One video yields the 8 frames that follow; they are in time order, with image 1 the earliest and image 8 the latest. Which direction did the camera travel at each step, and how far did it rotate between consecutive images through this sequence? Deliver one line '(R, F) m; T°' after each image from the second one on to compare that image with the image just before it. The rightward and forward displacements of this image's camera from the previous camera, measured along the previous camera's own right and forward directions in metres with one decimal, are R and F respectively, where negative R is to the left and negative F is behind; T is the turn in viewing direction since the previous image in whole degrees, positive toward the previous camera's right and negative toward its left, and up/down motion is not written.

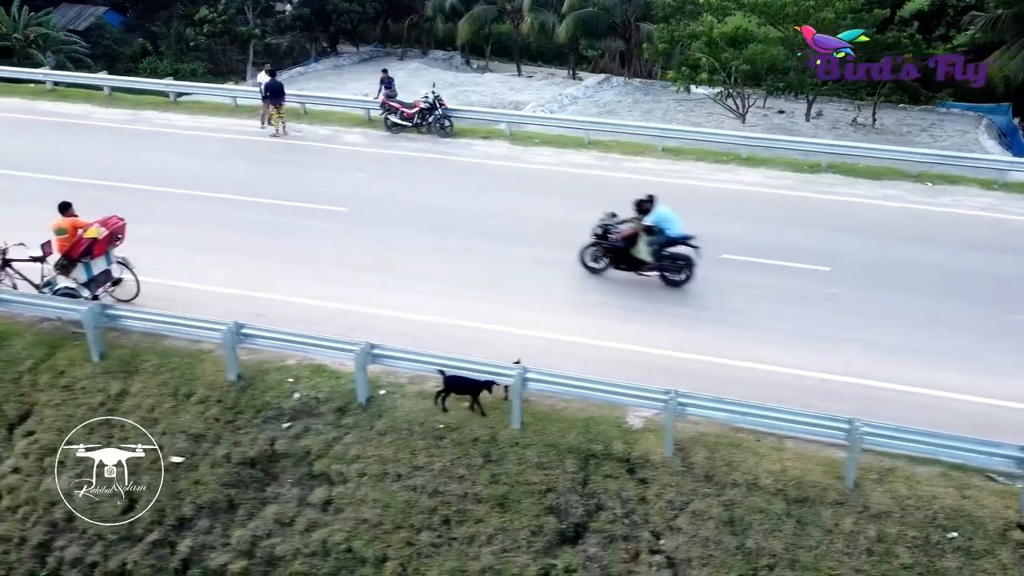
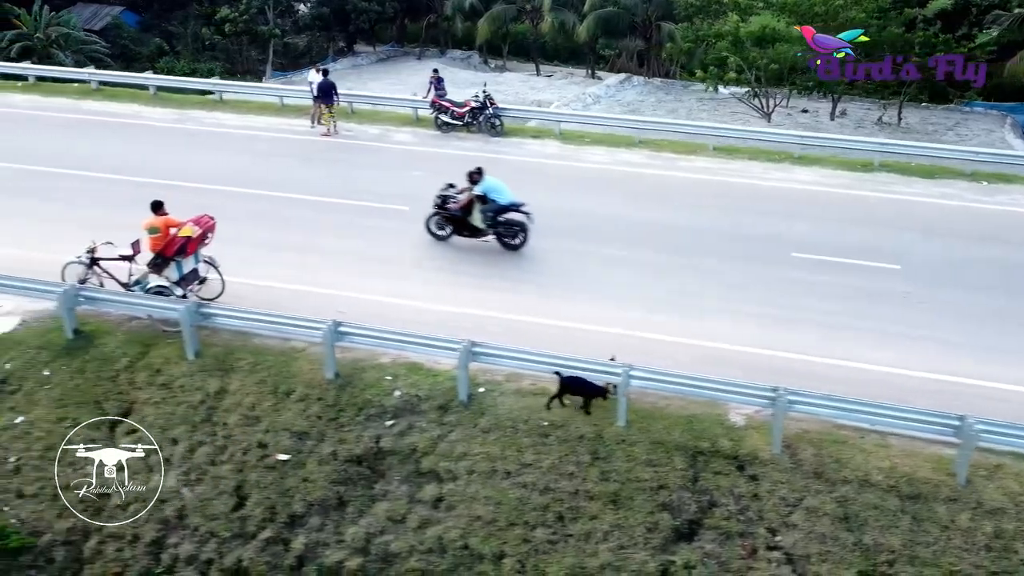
(-0.9, 0.0) m; 0°
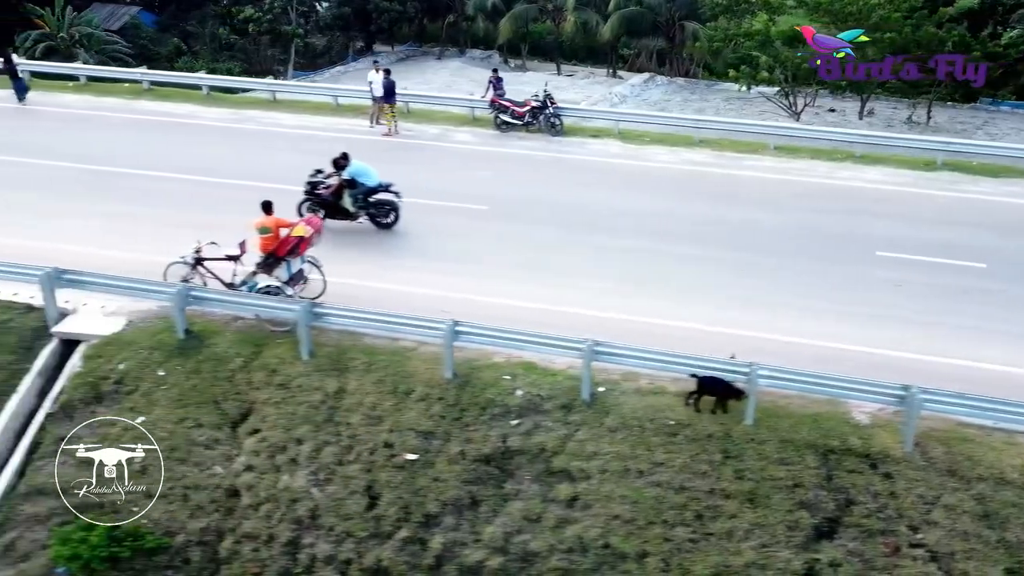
(-1.1, 0.0) m; 0°
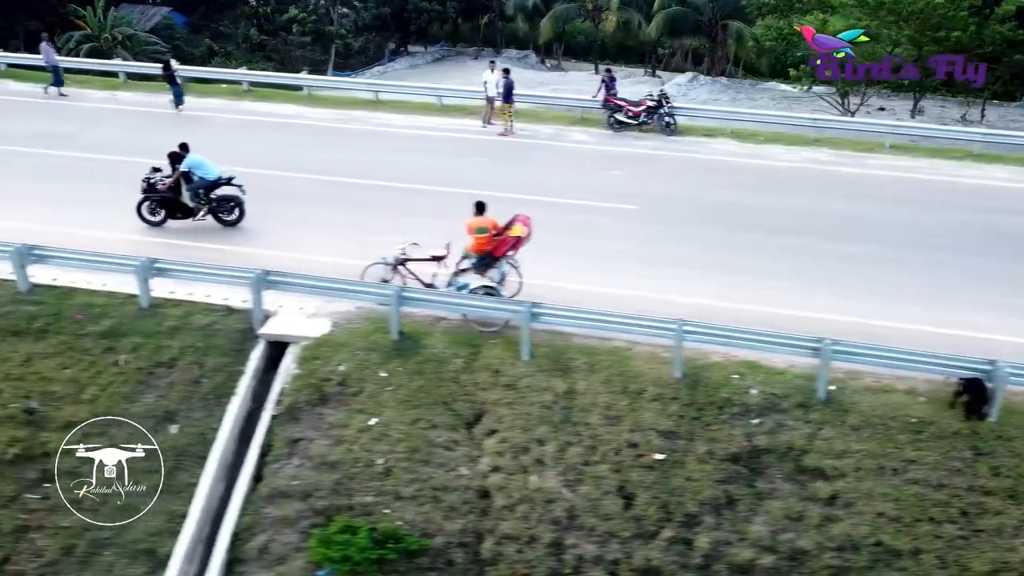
(-2.2, 0.0) m; +1°
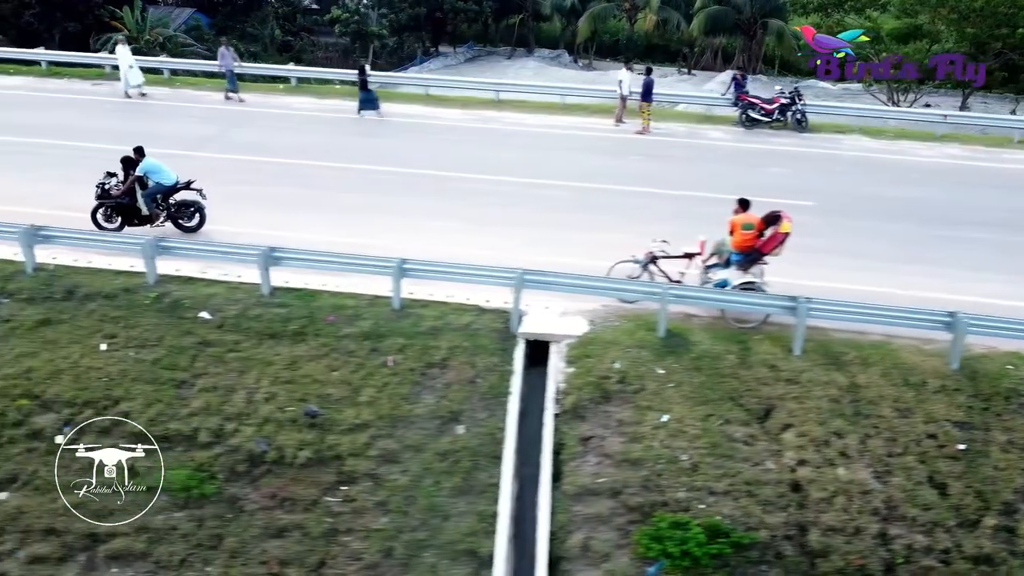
(-2.8, 0.0) m; +2°
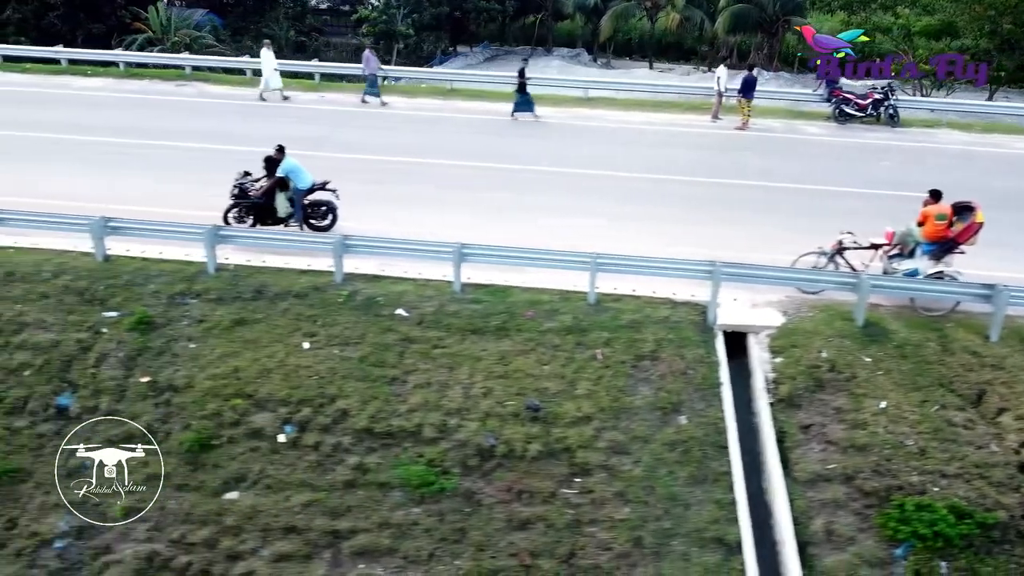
(-2.2, -0.1) m; +2°
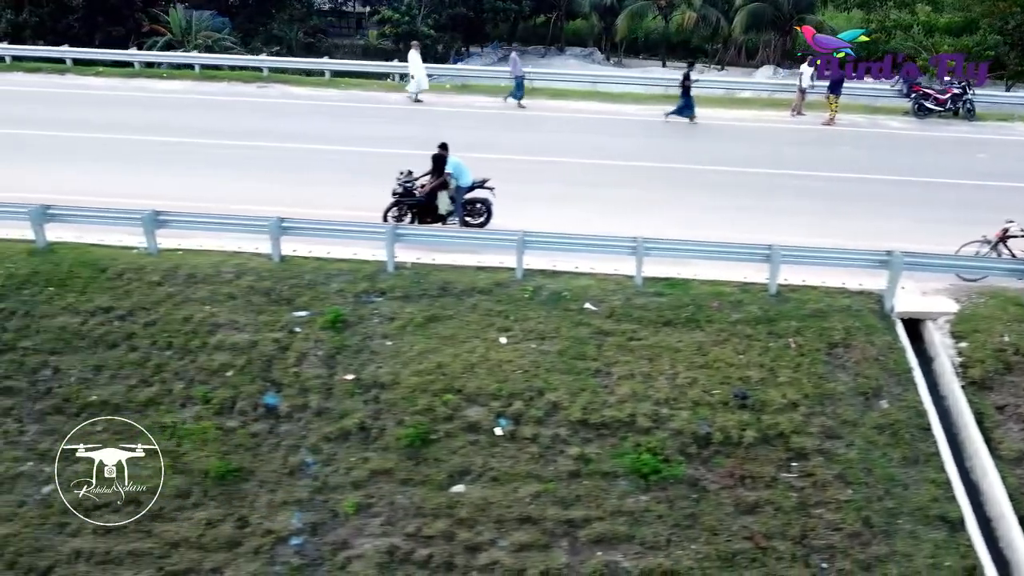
(-2.2, -0.1) m; +2°
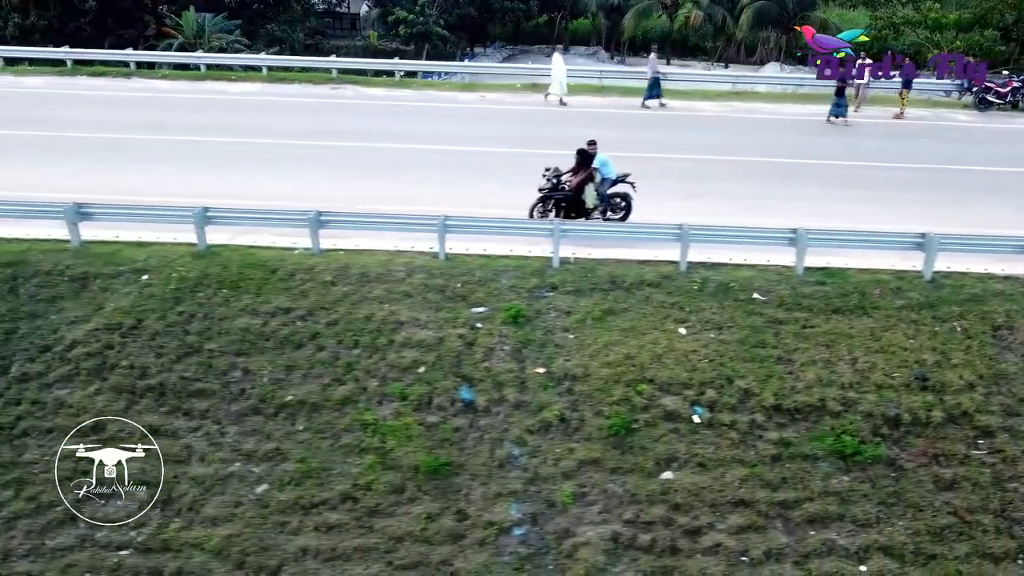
(-2.2, -0.1) m; +3°
